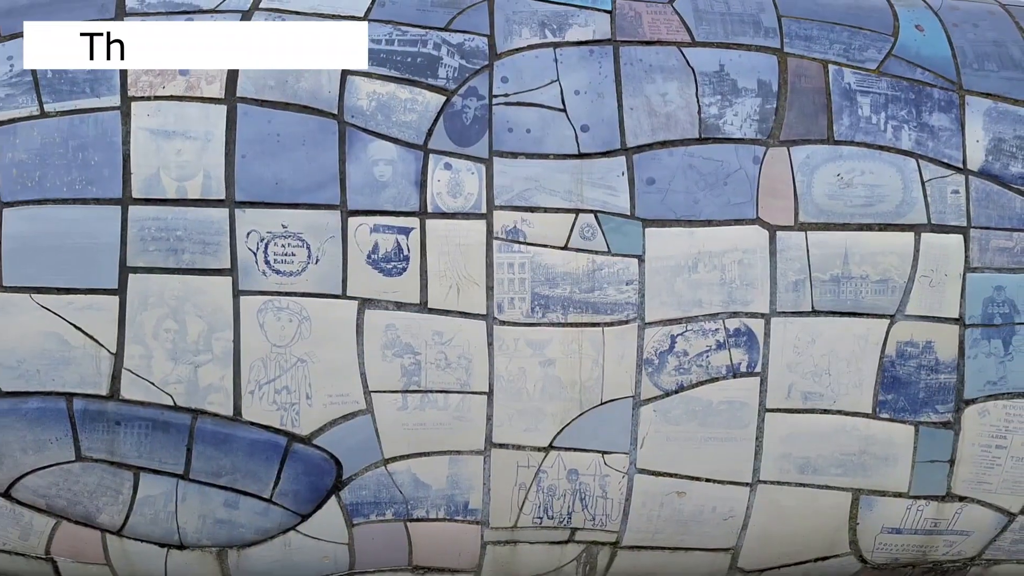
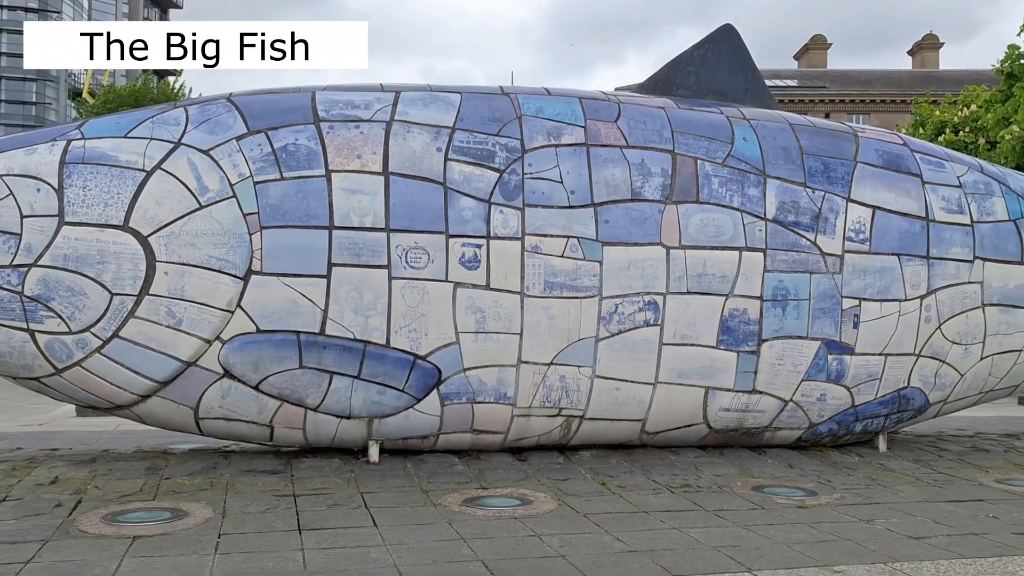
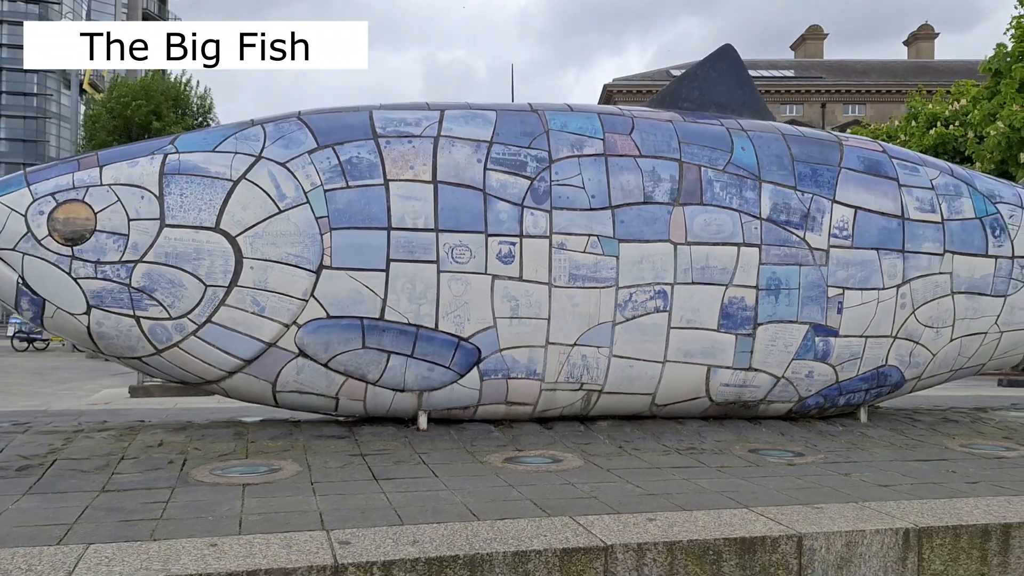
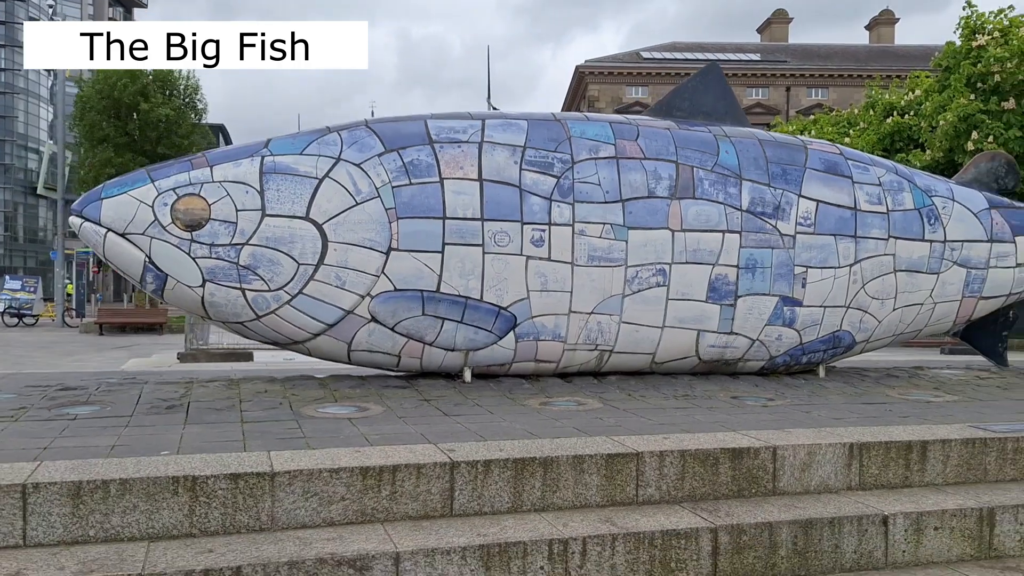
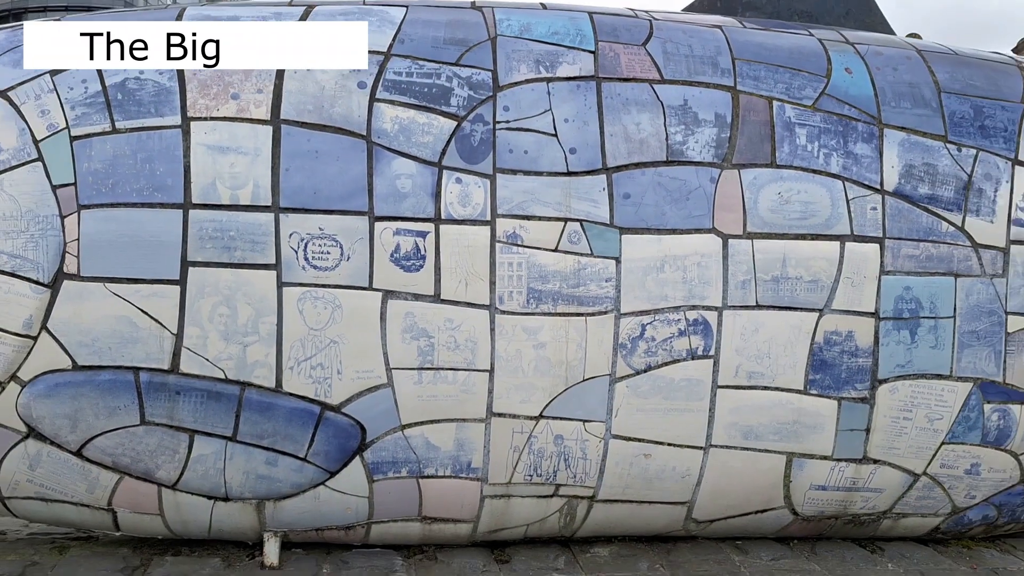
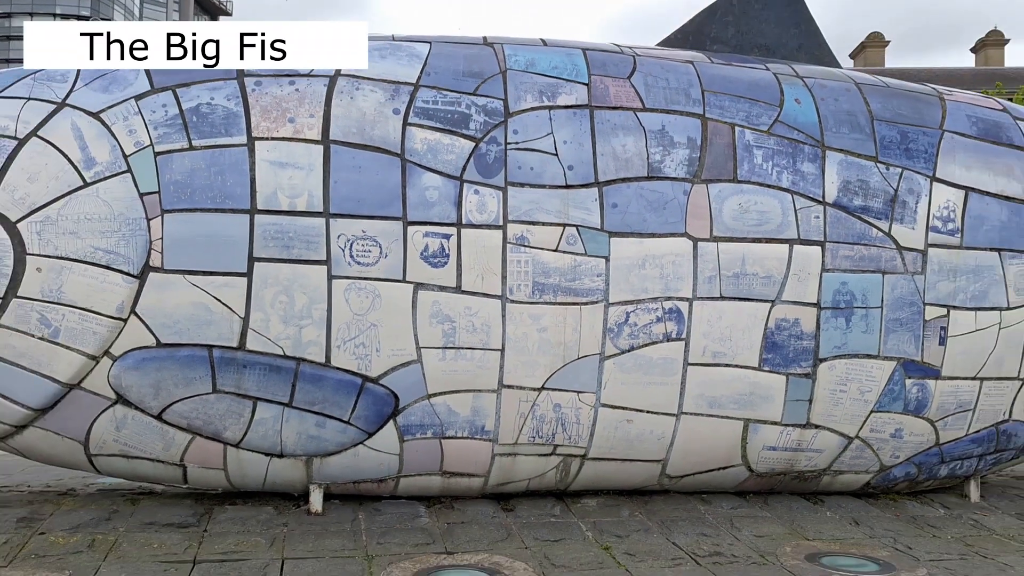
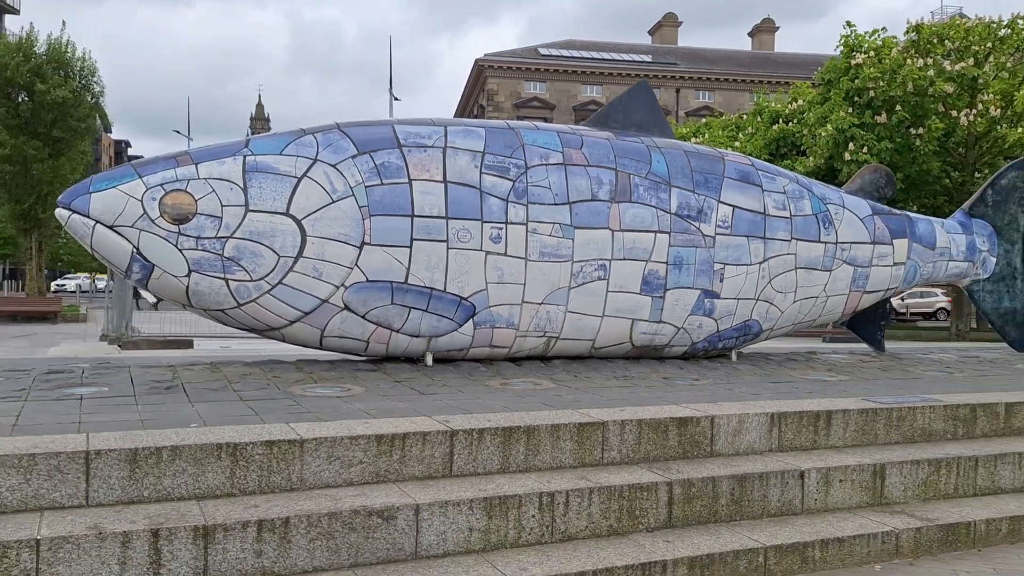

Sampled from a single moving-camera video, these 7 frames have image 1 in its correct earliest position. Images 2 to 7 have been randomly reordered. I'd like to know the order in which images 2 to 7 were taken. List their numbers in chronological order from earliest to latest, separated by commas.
5, 6, 2, 3, 4, 7
